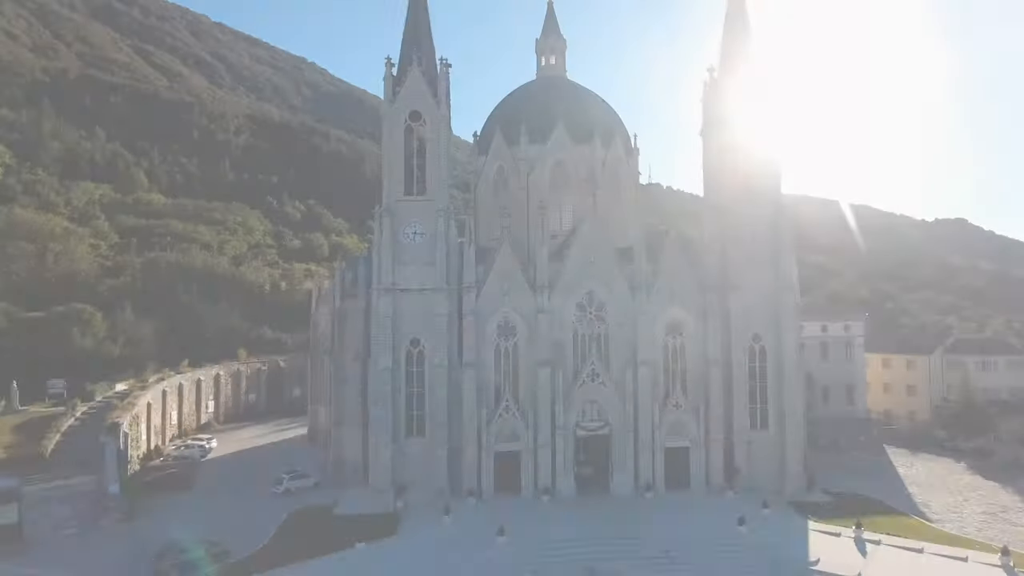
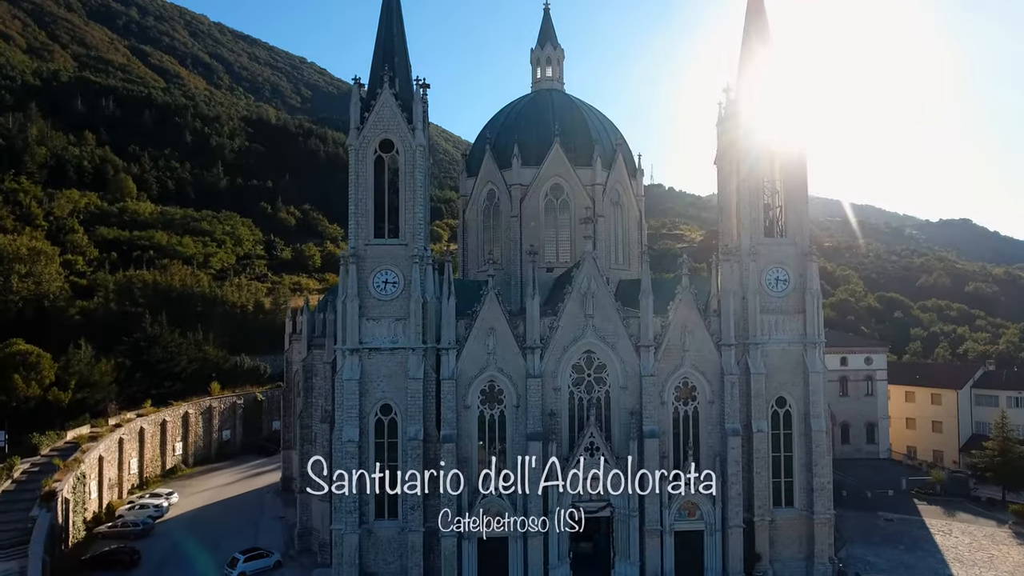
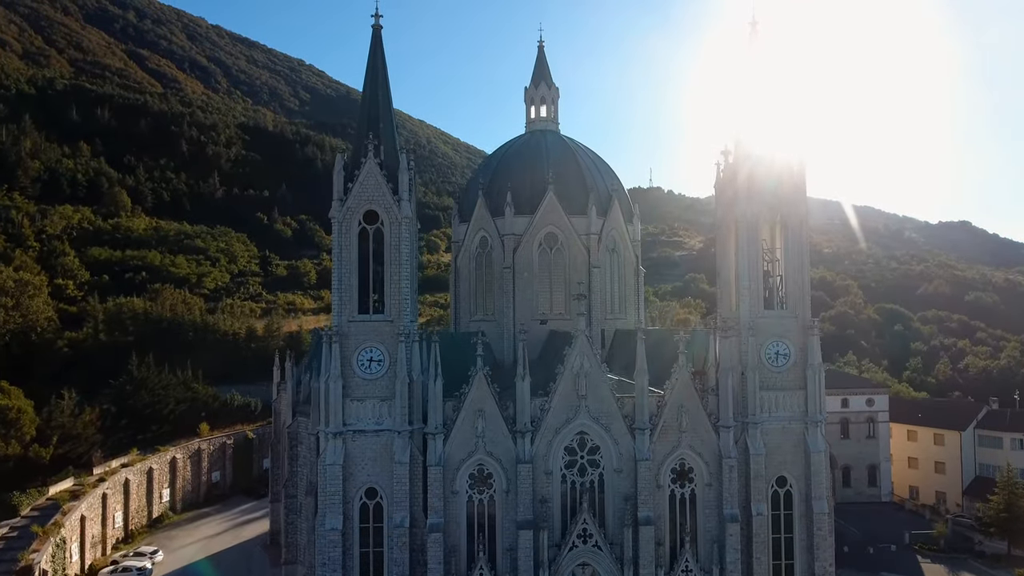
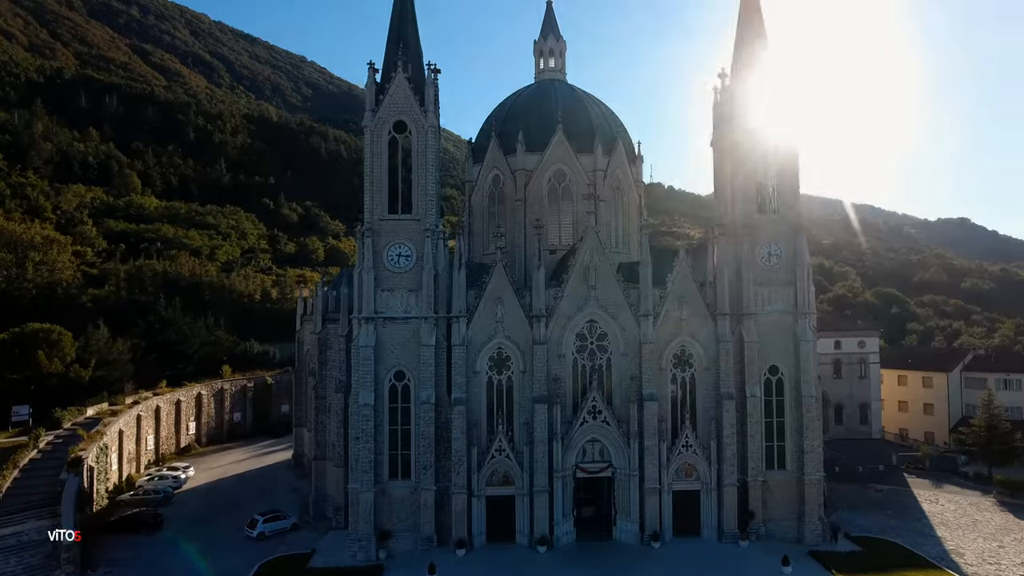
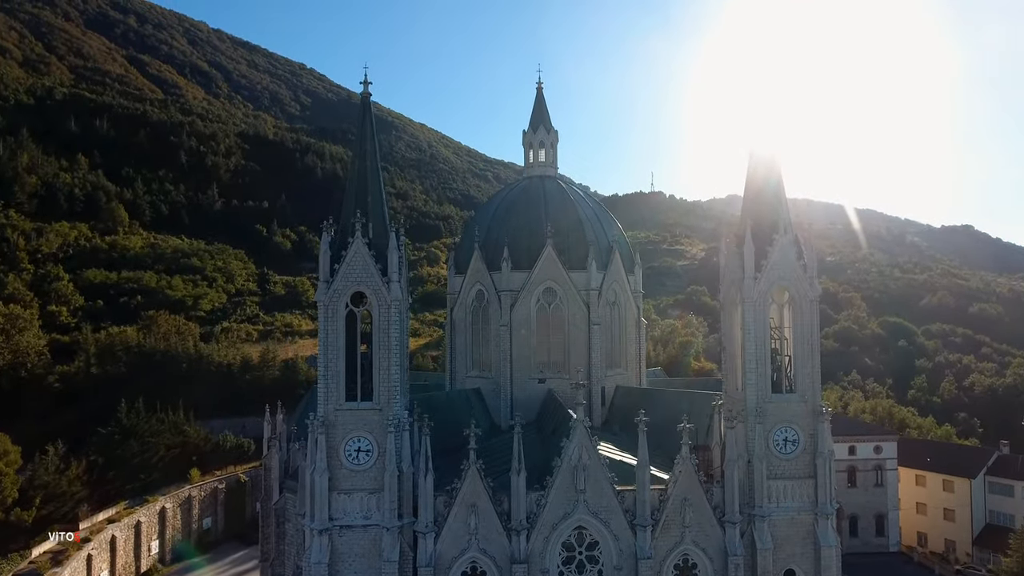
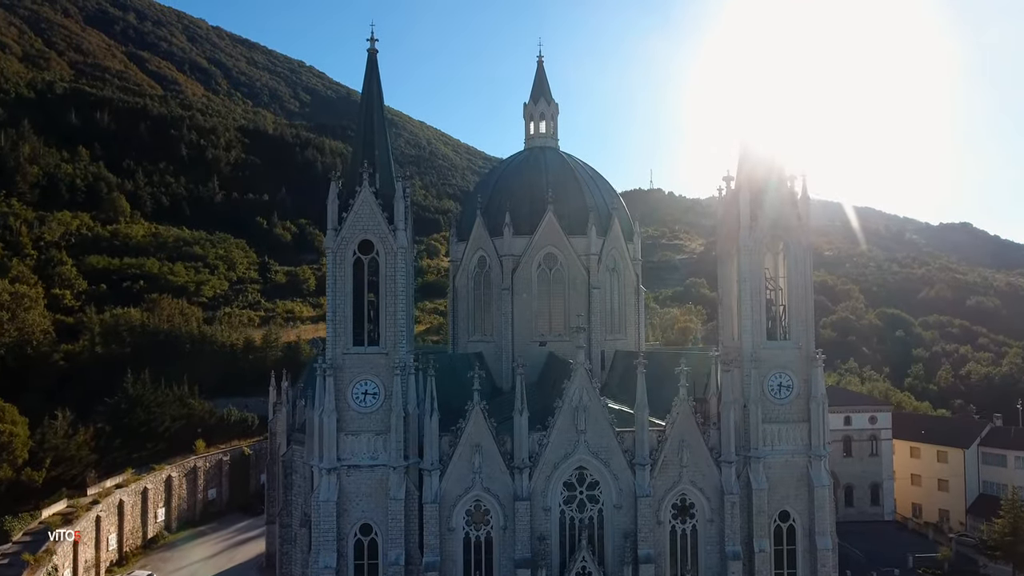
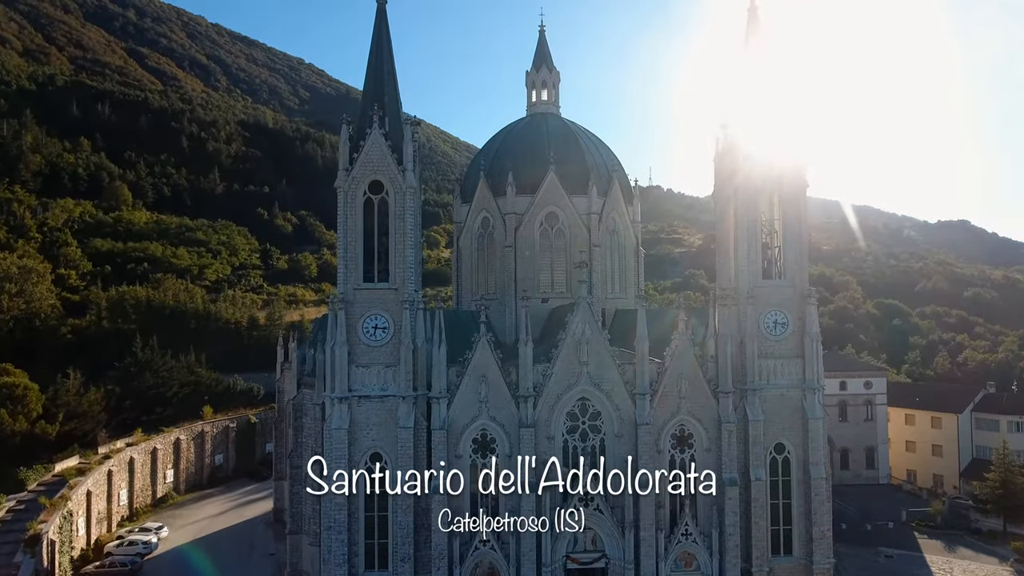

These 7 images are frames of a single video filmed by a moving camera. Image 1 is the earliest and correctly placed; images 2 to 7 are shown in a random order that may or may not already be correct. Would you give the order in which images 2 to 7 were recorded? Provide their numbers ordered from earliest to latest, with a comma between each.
4, 2, 7, 3, 6, 5
